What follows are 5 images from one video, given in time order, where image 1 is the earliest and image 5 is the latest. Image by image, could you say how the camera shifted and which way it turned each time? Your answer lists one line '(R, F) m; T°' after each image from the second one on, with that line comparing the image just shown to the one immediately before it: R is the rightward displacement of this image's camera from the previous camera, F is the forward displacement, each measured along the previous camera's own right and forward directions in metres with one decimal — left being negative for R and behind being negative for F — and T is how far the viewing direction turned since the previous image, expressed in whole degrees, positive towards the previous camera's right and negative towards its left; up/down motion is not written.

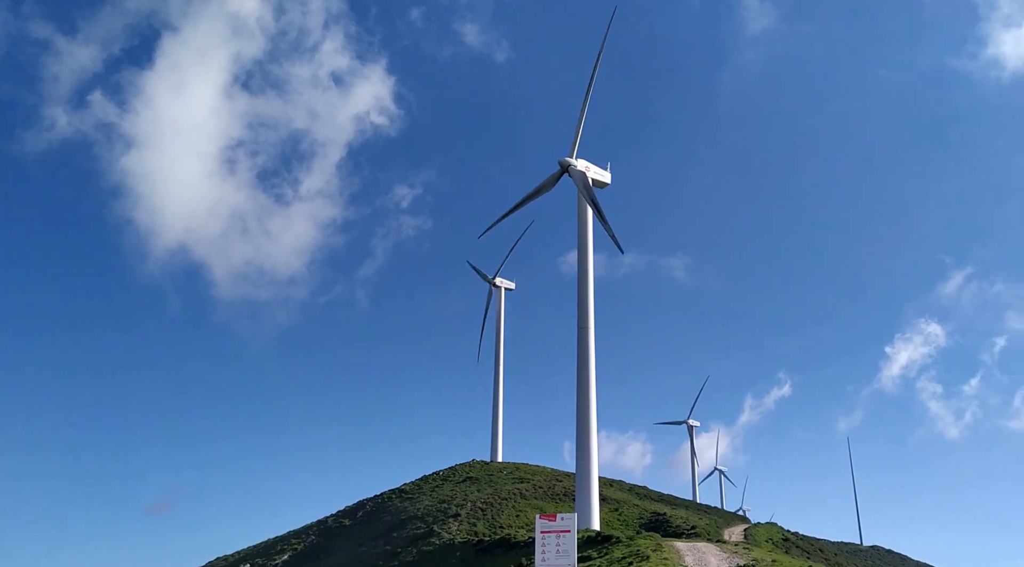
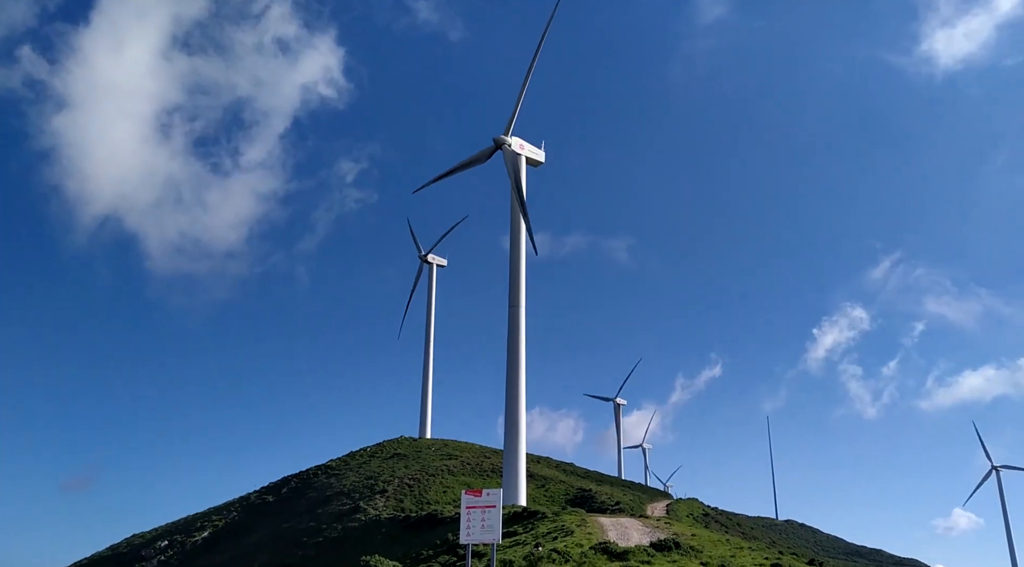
(+1.1, -0.1) m; +4°
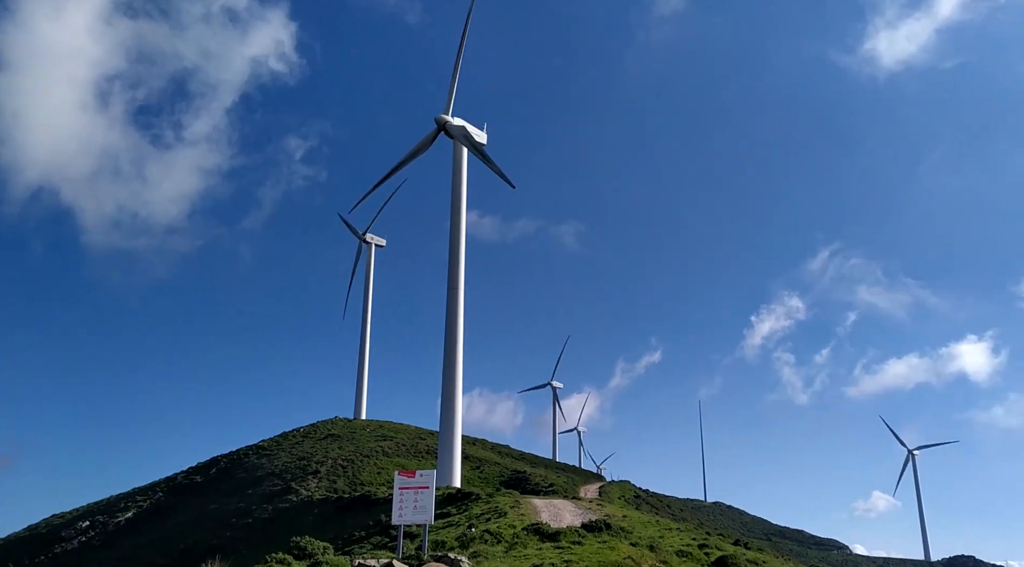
(+0.9, +0.2) m; +4°
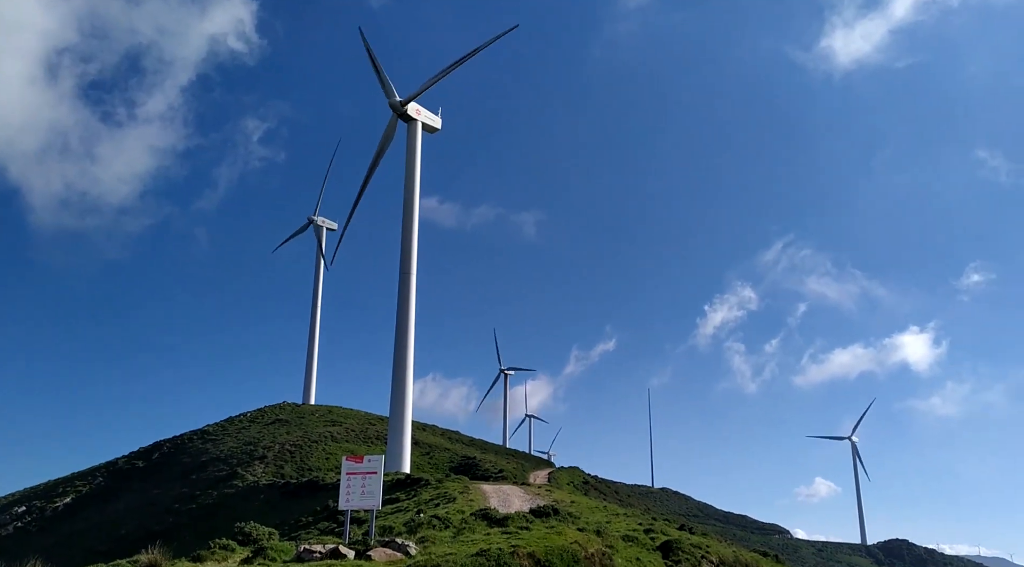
(+0.7, +0.3) m; +3°
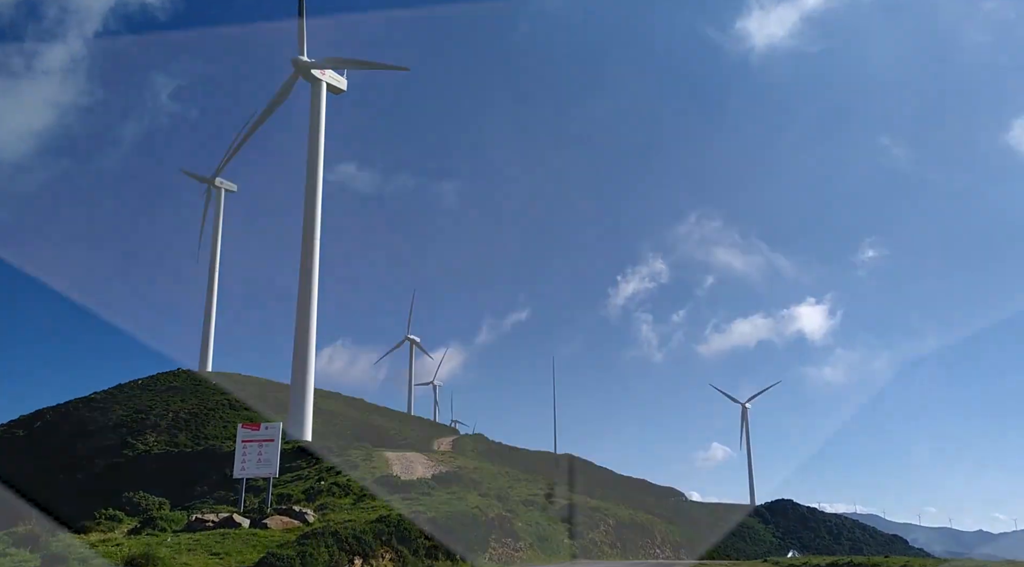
(+0.7, +0.7) m; +6°
